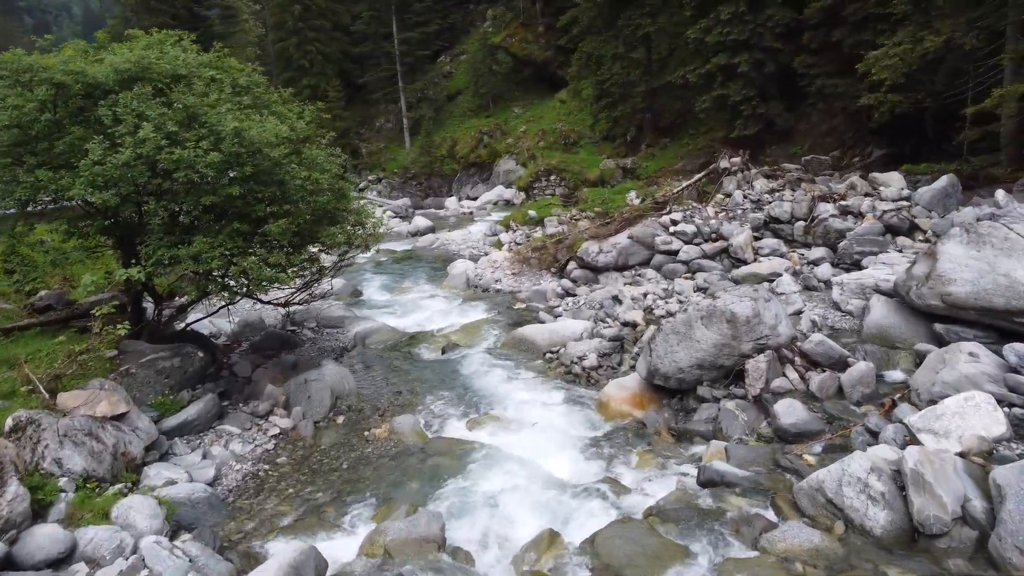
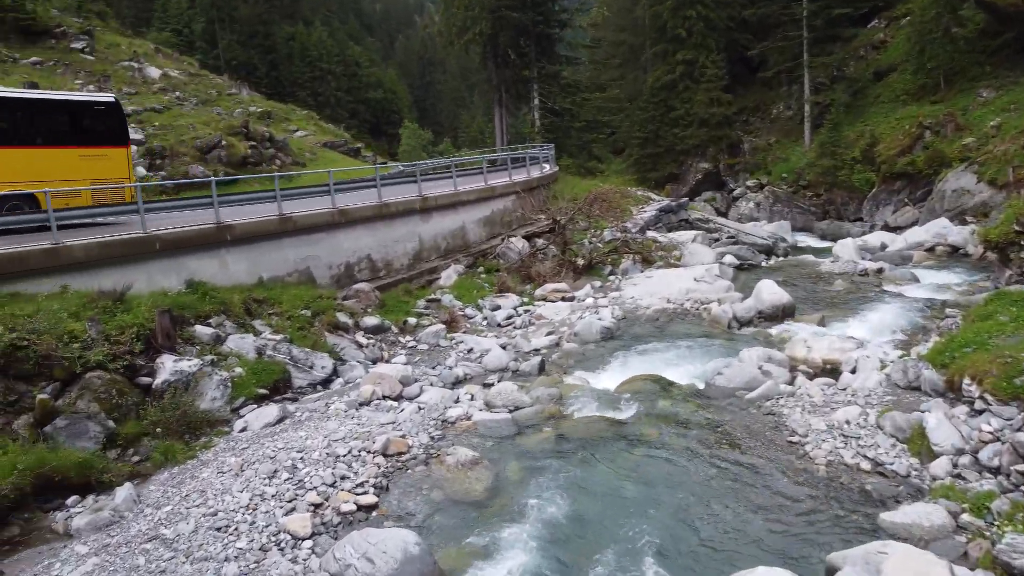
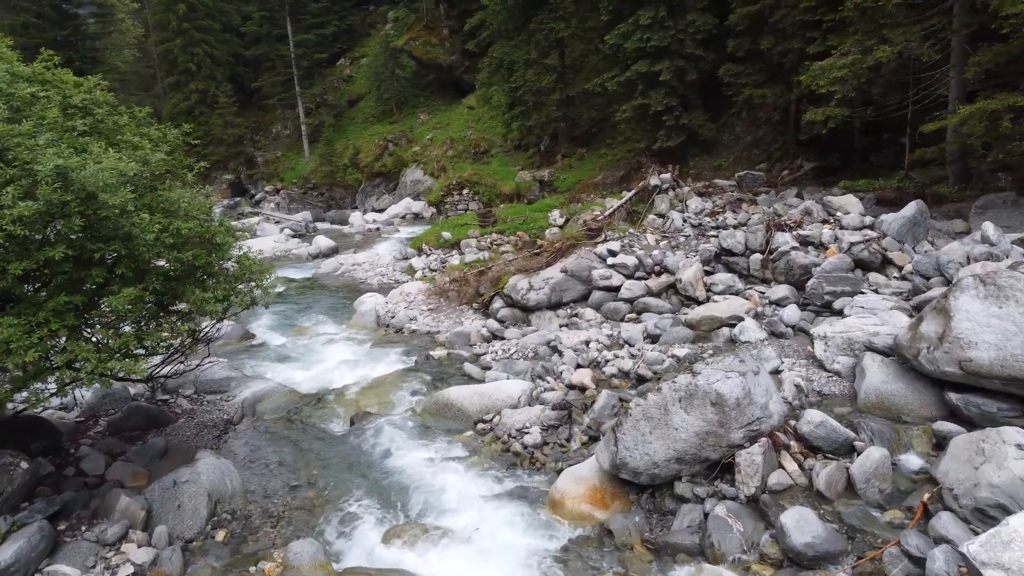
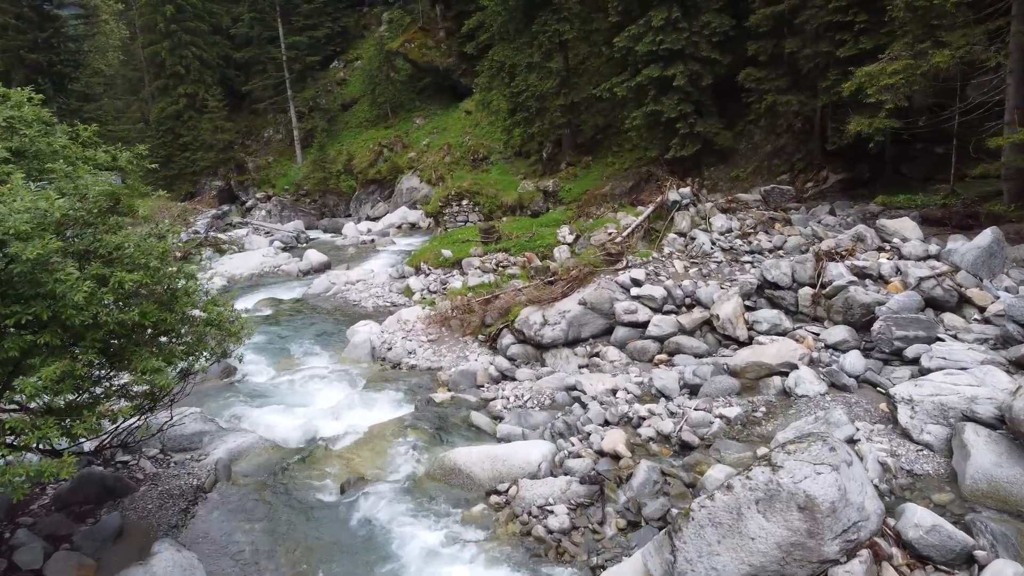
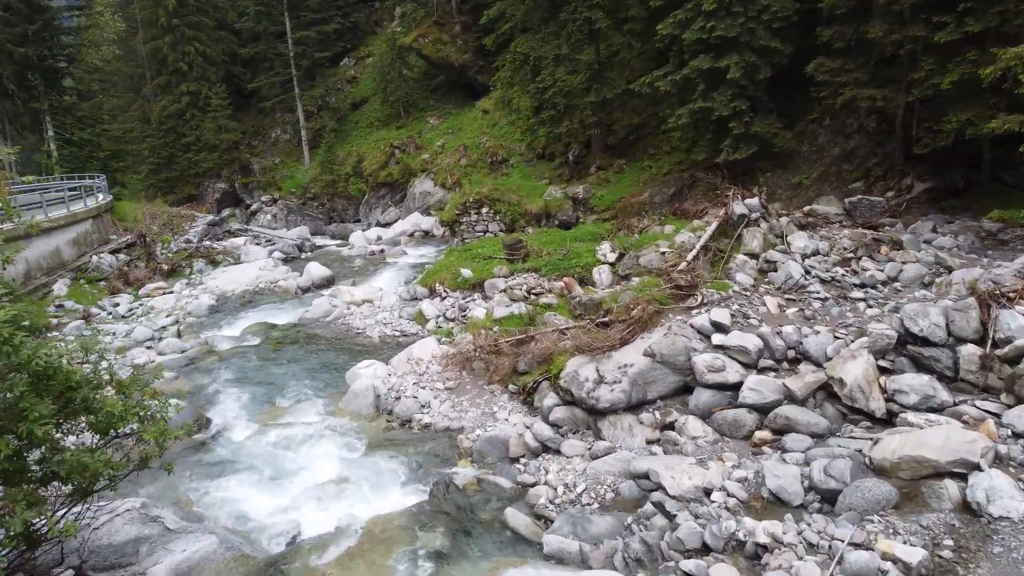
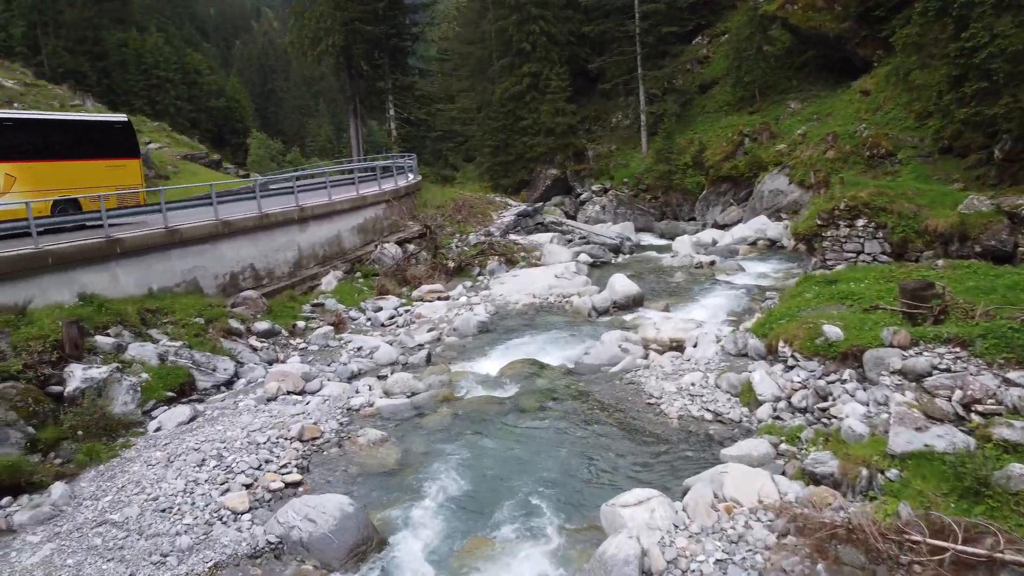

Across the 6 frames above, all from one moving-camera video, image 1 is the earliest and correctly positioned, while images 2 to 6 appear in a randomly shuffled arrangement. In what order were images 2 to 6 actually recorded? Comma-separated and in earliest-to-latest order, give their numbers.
3, 4, 5, 6, 2
